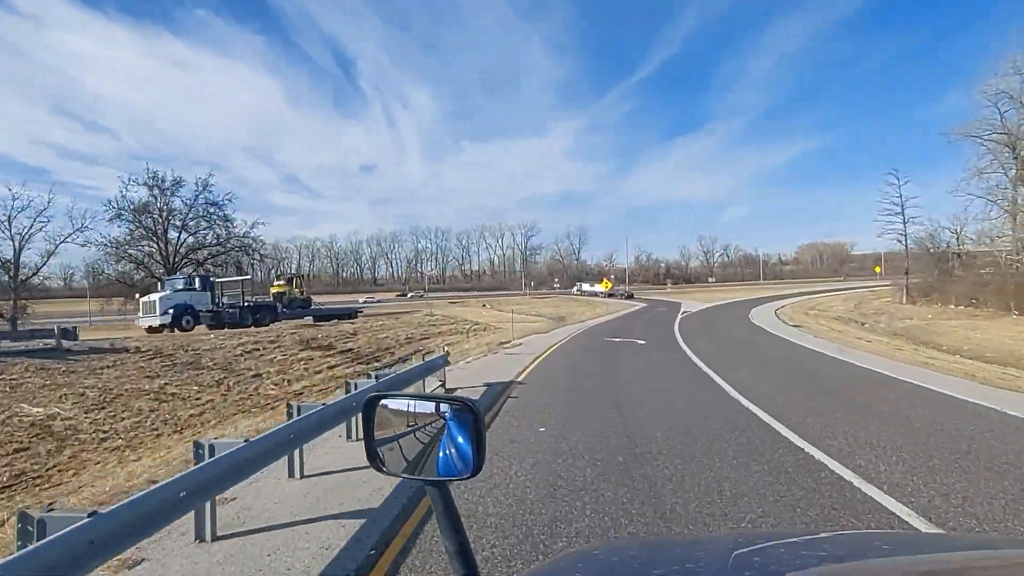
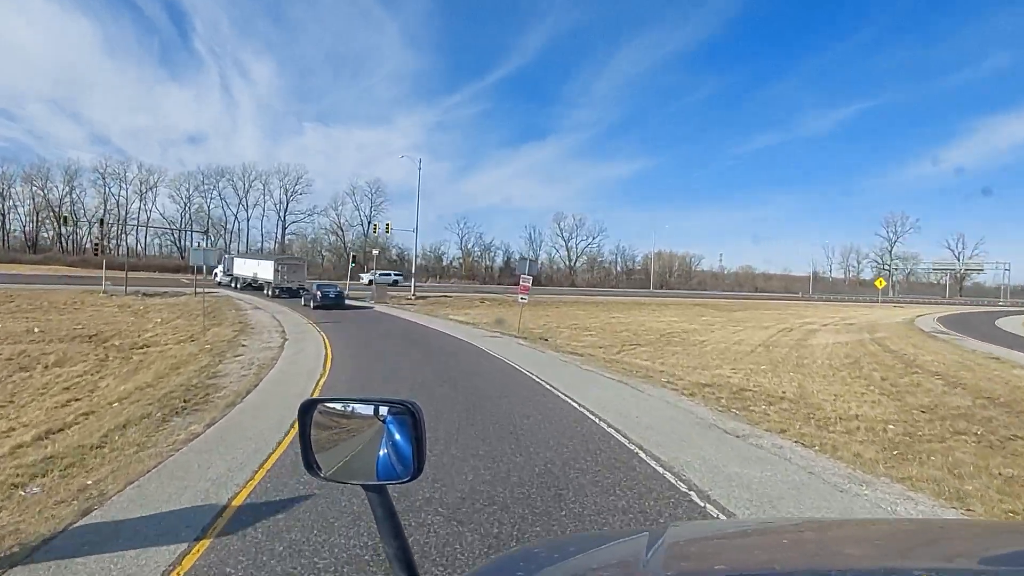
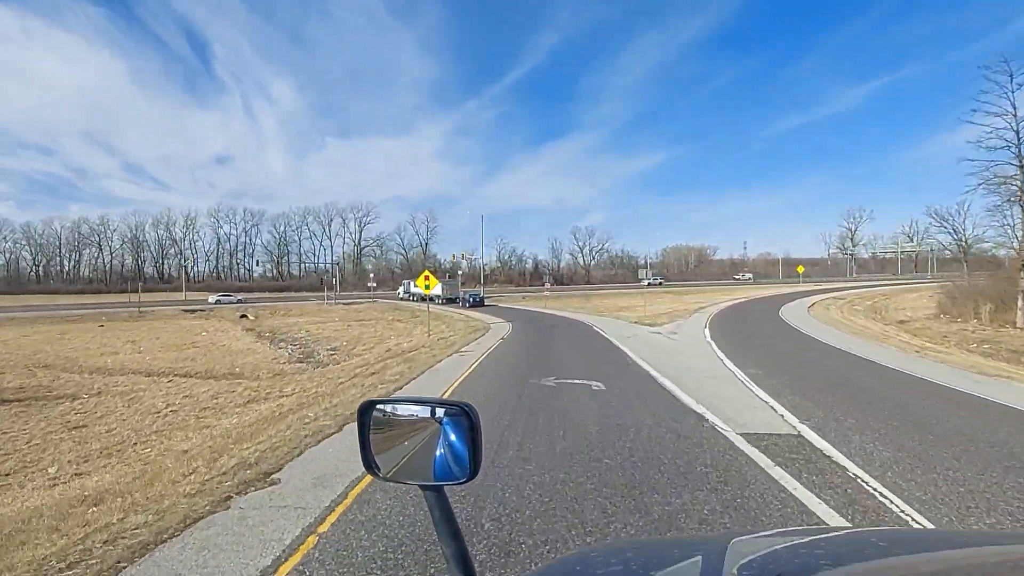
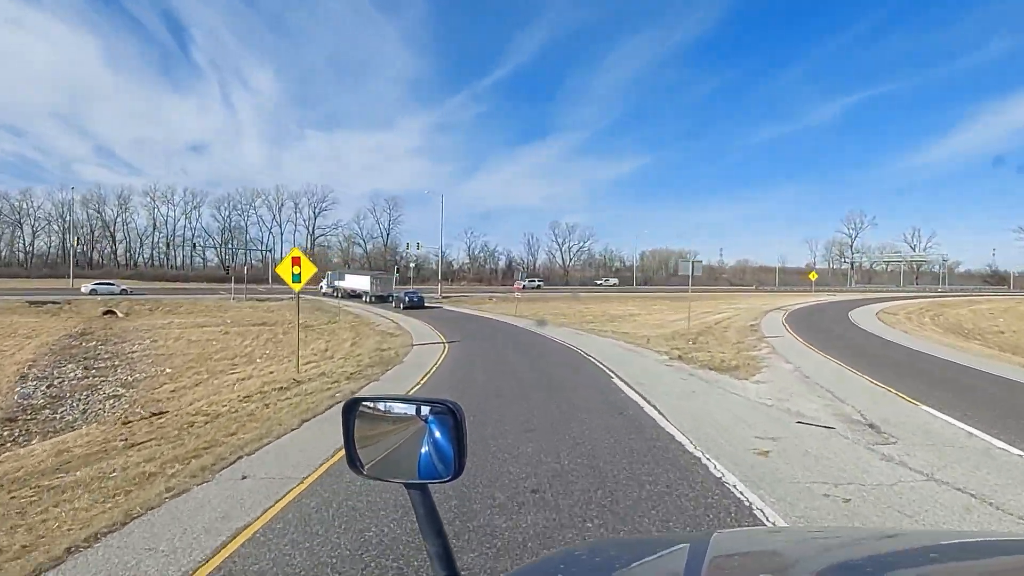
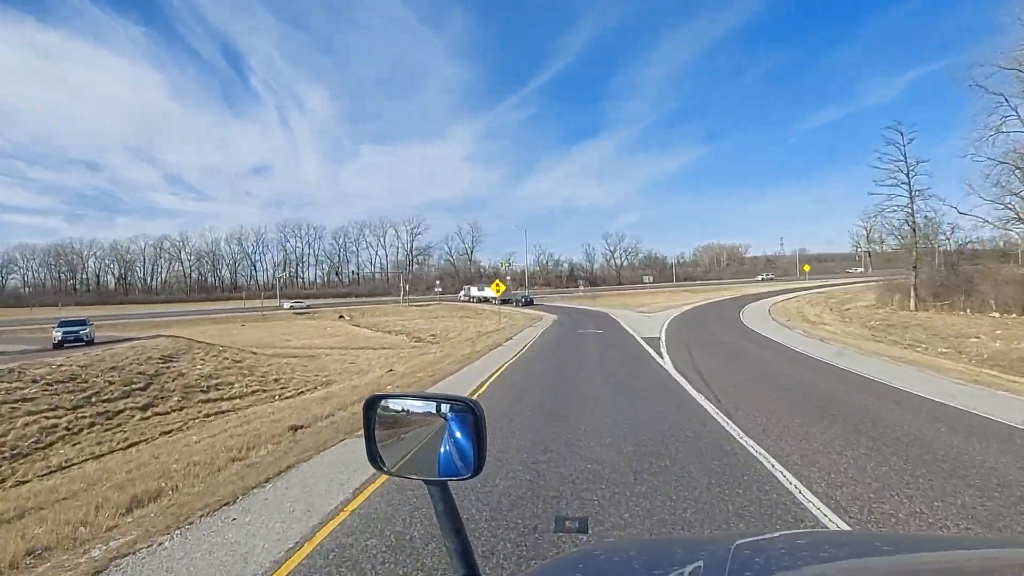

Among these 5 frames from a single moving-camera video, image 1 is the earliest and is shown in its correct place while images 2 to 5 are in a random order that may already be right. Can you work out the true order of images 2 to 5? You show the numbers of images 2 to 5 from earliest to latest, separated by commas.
5, 3, 4, 2
